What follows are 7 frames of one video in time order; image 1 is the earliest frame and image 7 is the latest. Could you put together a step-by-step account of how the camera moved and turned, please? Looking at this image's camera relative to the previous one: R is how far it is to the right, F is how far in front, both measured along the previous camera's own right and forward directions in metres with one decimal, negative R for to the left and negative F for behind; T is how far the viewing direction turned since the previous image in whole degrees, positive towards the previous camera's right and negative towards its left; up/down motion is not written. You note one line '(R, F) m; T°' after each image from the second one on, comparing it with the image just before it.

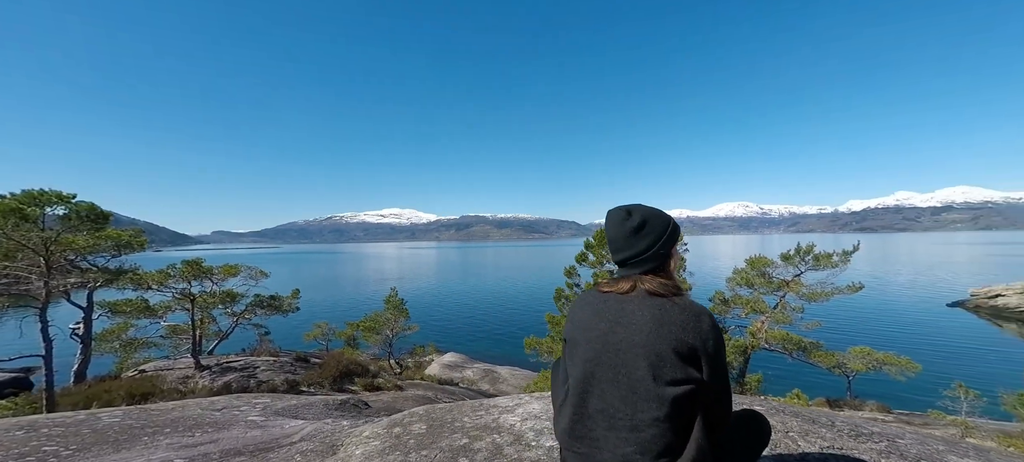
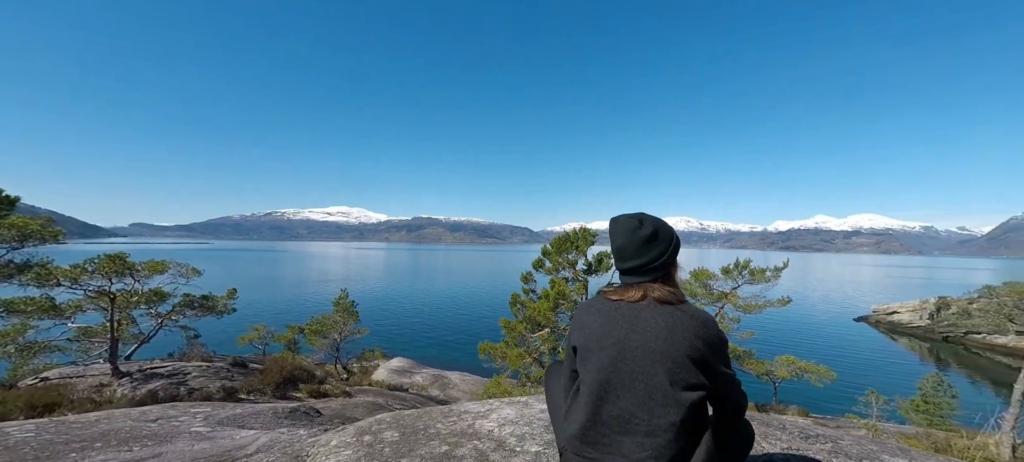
(-0.3, 0.0) m; +7°
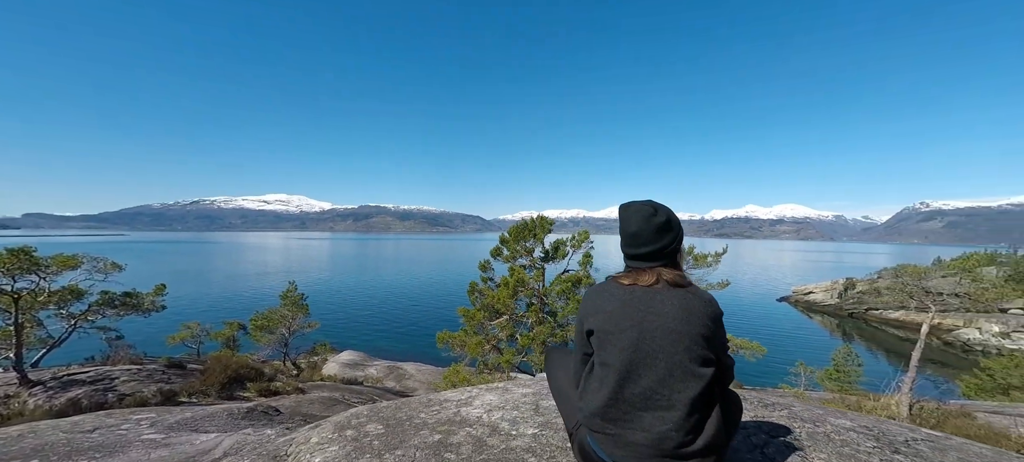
(-0.3, 0.0) m; +7°
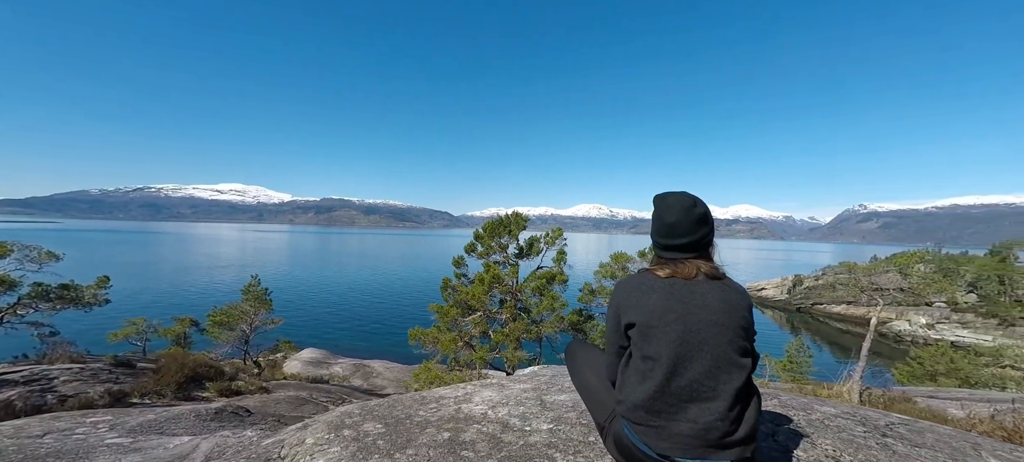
(-0.4, +0.1) m; +4°
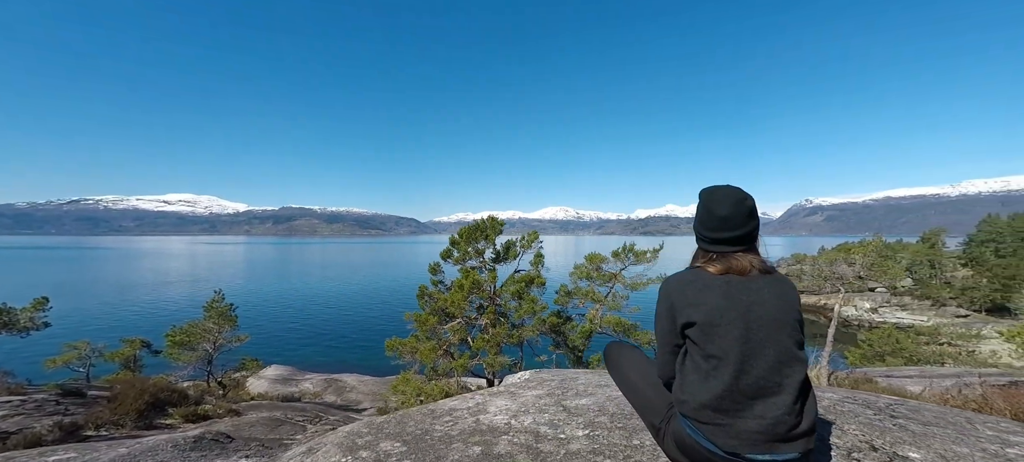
(-0.5, +0.1) m; +4°
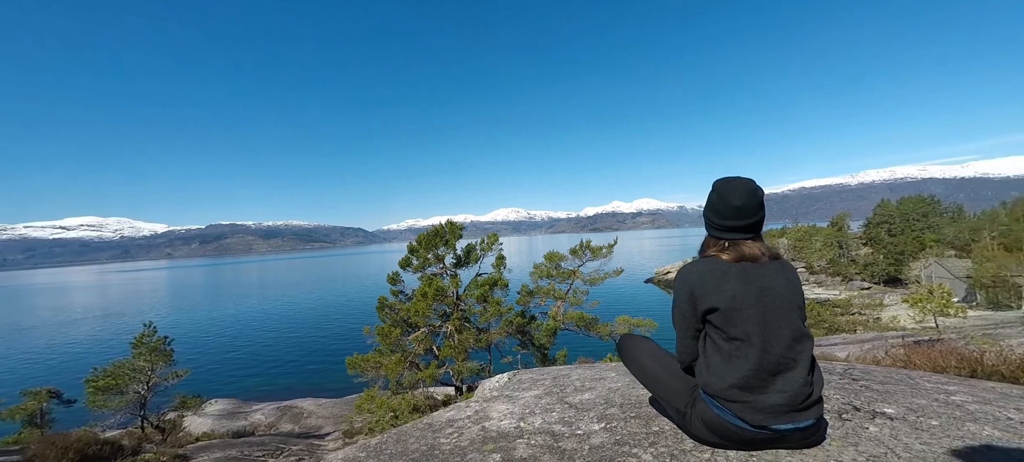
(-0.4, 0.0) m; +7°
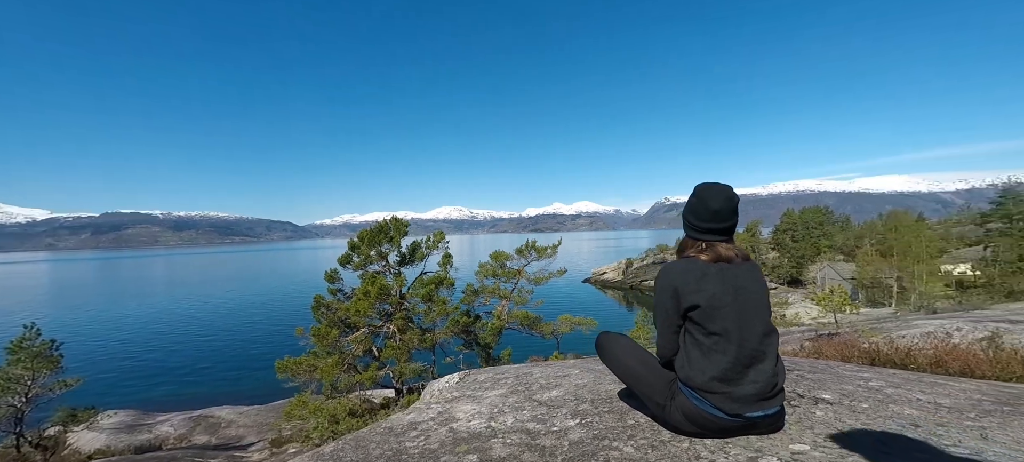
(-0.3, +0.1) m; +8°
